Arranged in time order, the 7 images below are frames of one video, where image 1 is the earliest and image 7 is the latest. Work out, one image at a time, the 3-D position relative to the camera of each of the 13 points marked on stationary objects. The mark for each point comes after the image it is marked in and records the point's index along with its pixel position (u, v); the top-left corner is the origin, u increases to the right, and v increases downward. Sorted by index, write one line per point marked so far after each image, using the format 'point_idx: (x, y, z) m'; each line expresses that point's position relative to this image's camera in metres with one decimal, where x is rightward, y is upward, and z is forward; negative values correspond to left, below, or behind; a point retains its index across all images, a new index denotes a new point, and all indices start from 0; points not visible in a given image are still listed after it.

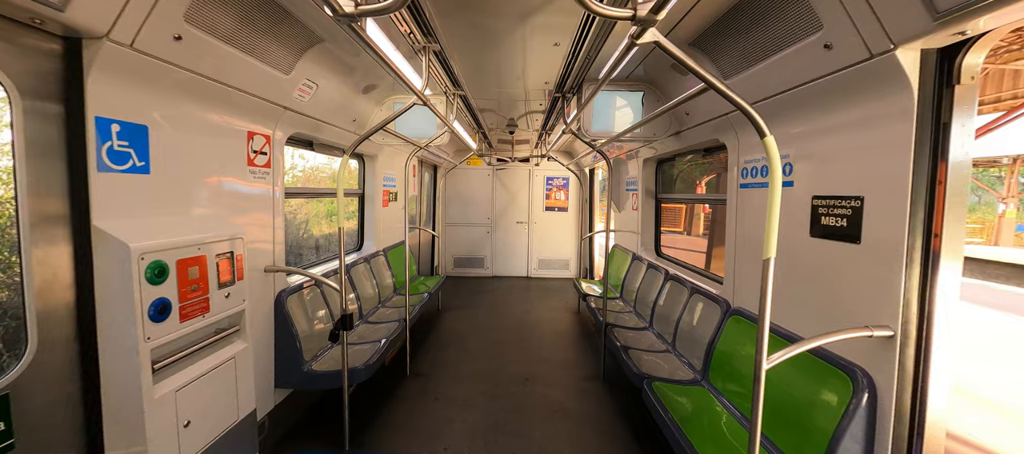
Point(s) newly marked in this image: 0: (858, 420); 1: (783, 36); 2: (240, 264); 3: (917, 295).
0: (+1.4, -0.8, +1.2) m
1: (+1.2, +0.9, +1.4) m
2: (-1.4, -0.2, +1.6) m
3: (+1.5, -0.2, +1.1) m
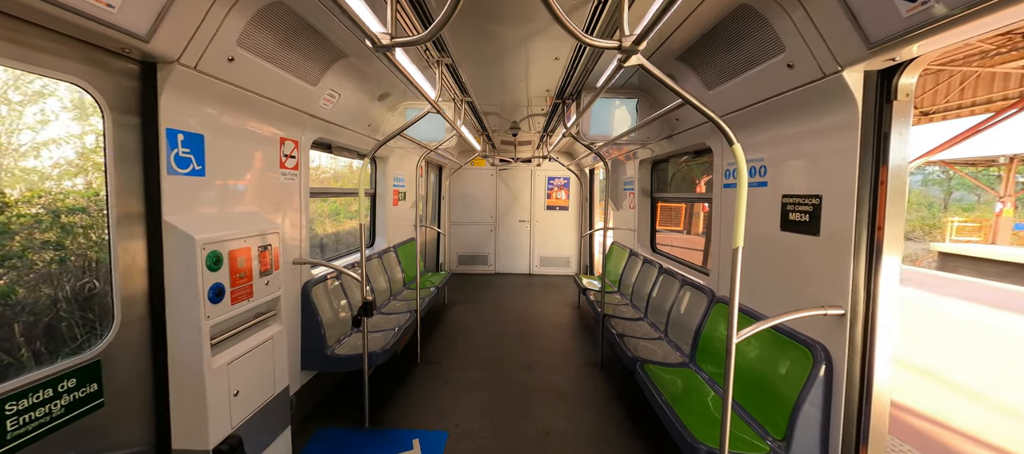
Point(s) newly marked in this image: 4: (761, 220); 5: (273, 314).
0: (+1.4, -0.8, +1.4) m
1: (+1.2, +0.9, +1.6) m
2: (-1.4, -0.2, +1.8) m
3: (+1.5, -0.2, +1.3) m
4: (+1.5, 0.0, +1.9) m
5: (-1.4, -0.5, +1.8) m
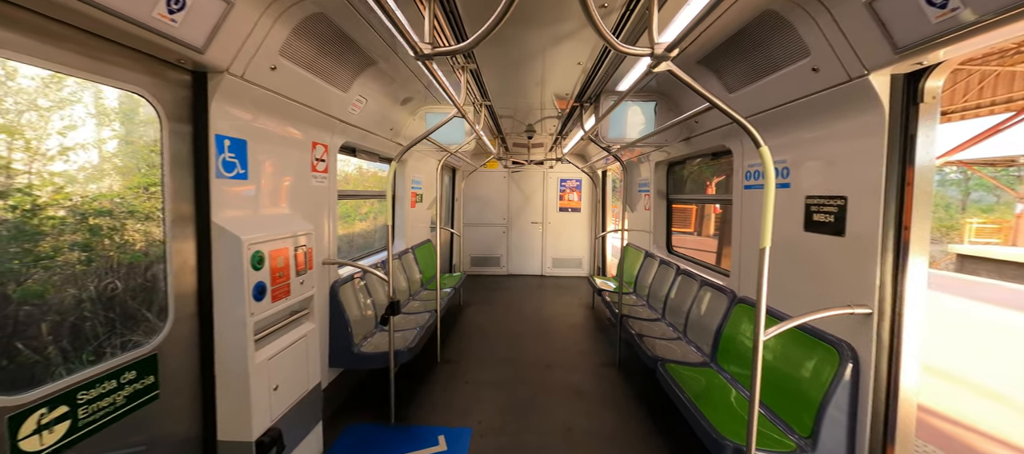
0: (+1.6, -0.8, +1.4) m
1: (+1.4, +0.9, +1.6) m
2: (-1.3, -0.2, +1.9) m
3: (+1.7, -0.2, +1.4) m
4: (+1.7, 0.0, +1.9) m
5: (-1.3, -0.5, +1.9) m
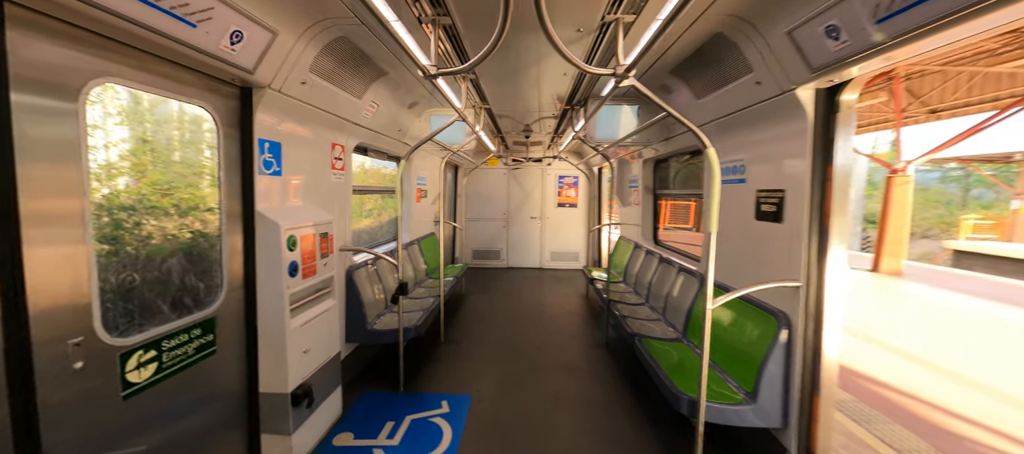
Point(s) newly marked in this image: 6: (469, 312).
0: (+1.5, -0.7, +1.7) m
1: (+1.3, +0.9, +1.9) m
2: (-1.3, -0.1, +2.2) m
3: (+1.6, -0.2, +1.6) m
4: (+1.6, +0.1, +2.2) m
5: (-1.3, -0.5, +2.2) m
6: (-0.6, -1.2, +4.3) m
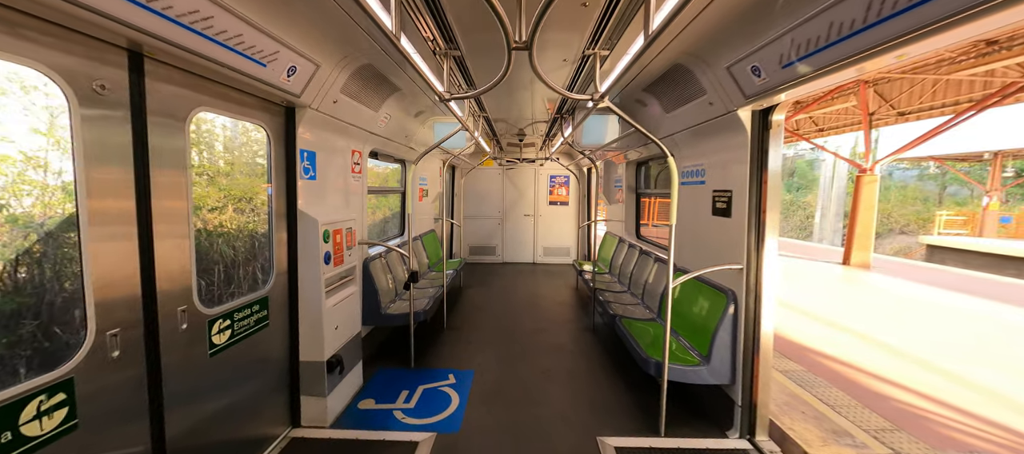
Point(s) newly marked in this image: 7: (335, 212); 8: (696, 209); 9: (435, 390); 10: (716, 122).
0: (+1.5, -0.6, +2.1) m
1: (+1.3, +1.0, +2.3) m
2: (-1.3, -0.1, +2.6) m
3: (+1.6, -0.1, +2.0) m
4: (+1.6, +0.2, +2.6) m
5: (-1.3, -0.4, +2.5) m
6: (-0.7, -1.2, +4.7) m
7: (-1.4, +0.1, +2.4) m
8: (+1.6, +0.2, +2.7) m
9: (-0.7, -1.4, +2.7) m
10: (+1.5, +0.8, +2.2) m
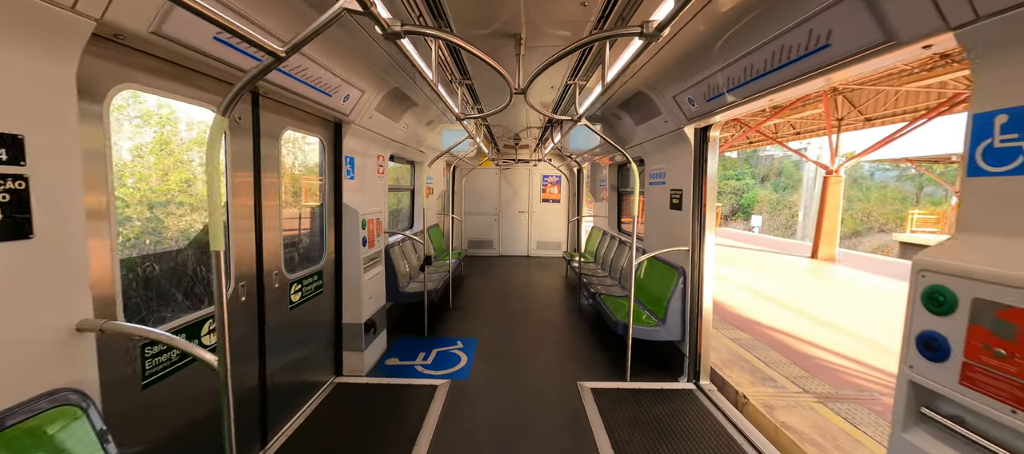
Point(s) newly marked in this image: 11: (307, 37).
0: (+1.5, -0.6, +2.7) m
1: (+1.3, +1.1, +2.9) m
2: (-1.3, 0.0, +3.1) m
3: (+1.6, 0.0, +2.7) m
4: (+1.6, +0.2, +3.2) m
5: (-1.3, -0.3, +3.1) m
6: (-0.7, -1.1, +5.3) m
7: (-1.4, +0.2, +3.0) m
8: (+1.6, +0.2, +3.3) m
9: (-0.7, -1.3, +3.2) m
10: (+1.5, +0.8, +2.8) m
11: (-0.6, +0.6, +0.9) m
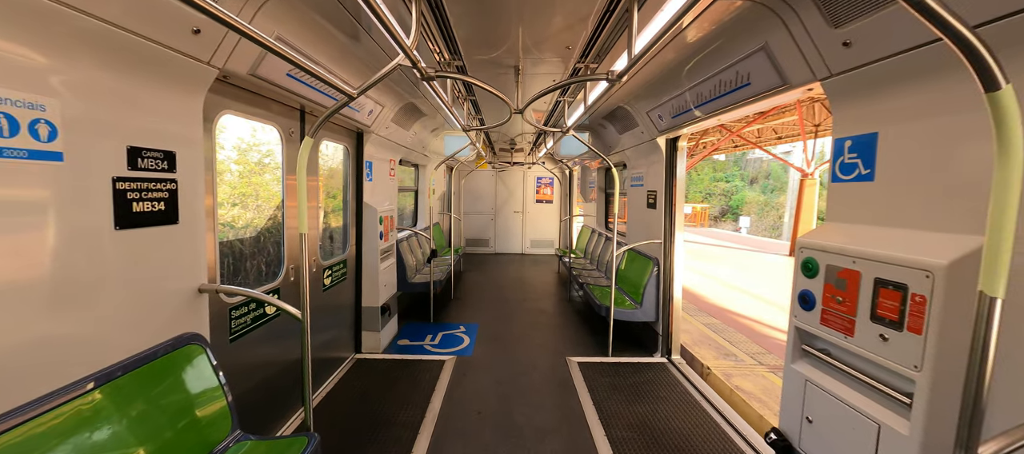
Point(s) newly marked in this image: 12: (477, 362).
0: (+1.5, -0.5, +3.2) m
1: (+1.3, +1.1, +3.3) m
2: (-1.4, +0.1, +3.5) m
3: (+1.6, 0.0, +3.1) m
4: (+1.6, +0.3, +3.7) m
5: (-1.4, -0.3, +3.5) m
6: (-0.8, -1.0, +5.7) m
7: (-1.4, +0.2, +3.4) m
8: (+1.6, +0.3, +3.7) m
9: (-0.7, -1.3, +3.6) m
10: (+1.4, +0.9, +3.3) m
11: (-0.6, +0.6, +1.3) m
12: (-0.4, -1.4, +3.1) m
